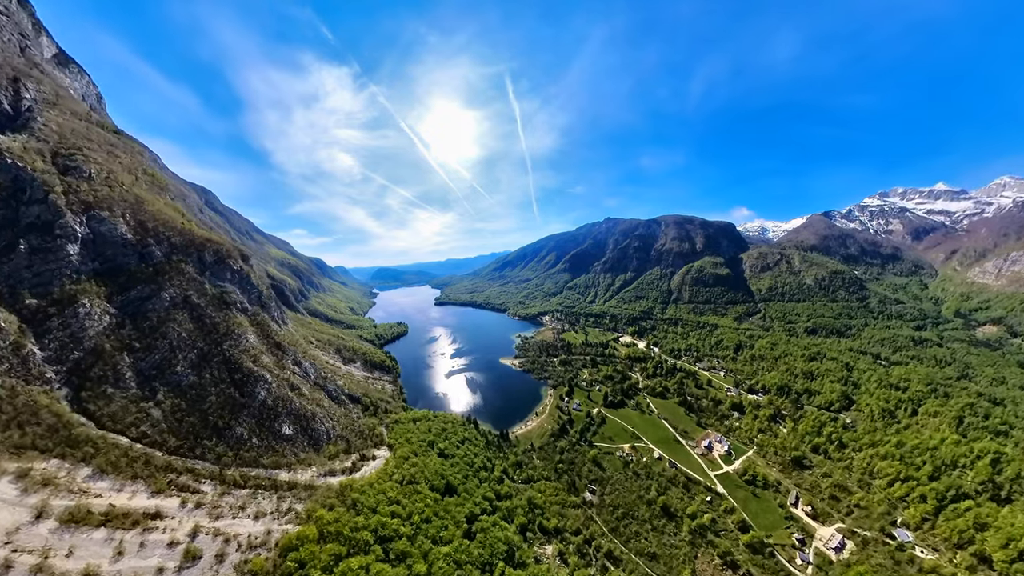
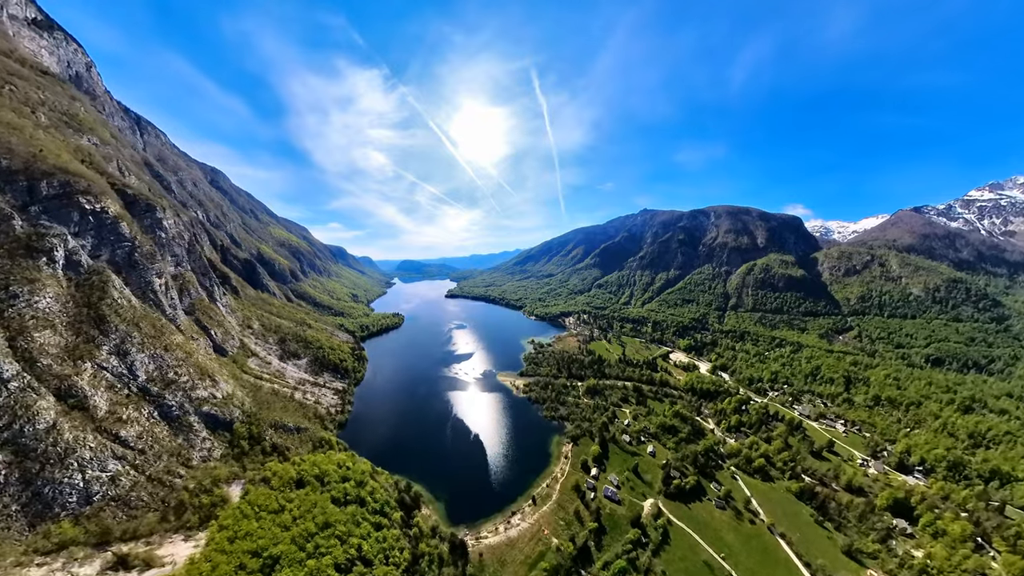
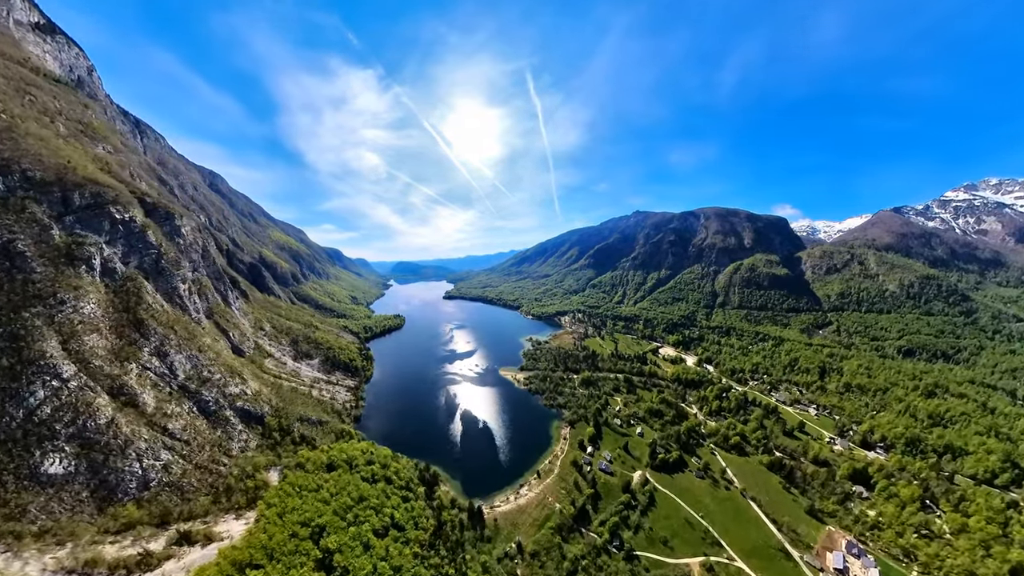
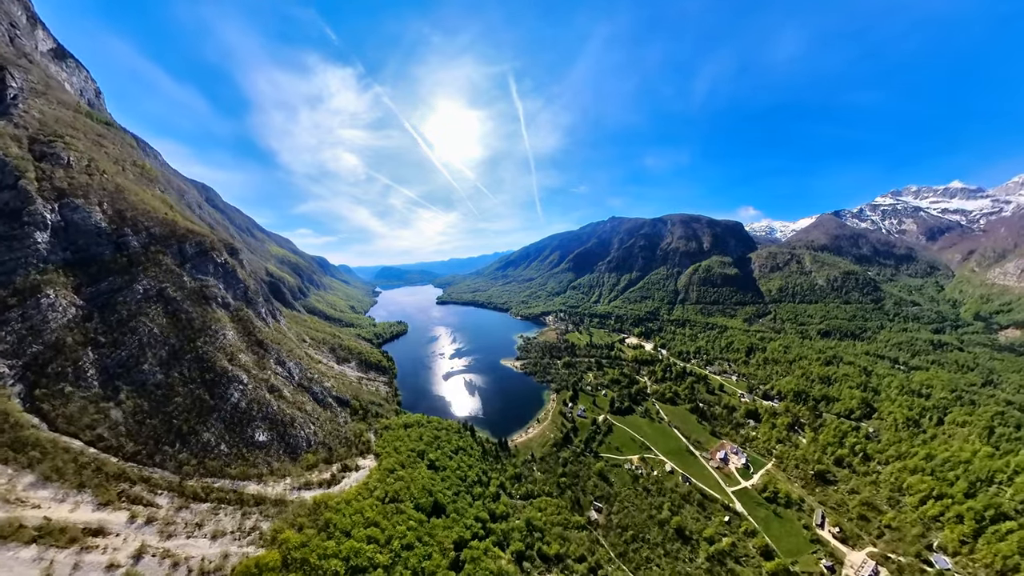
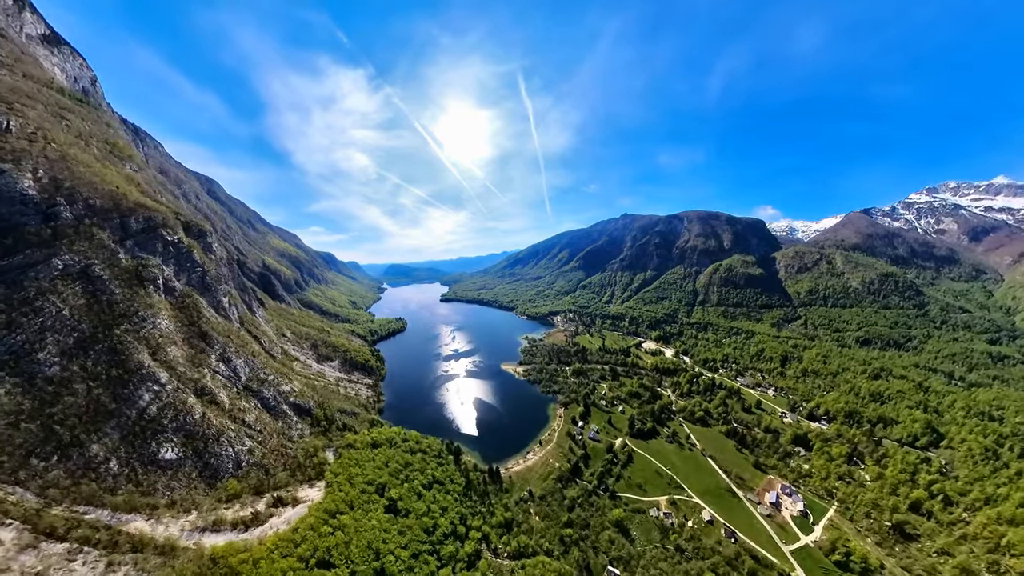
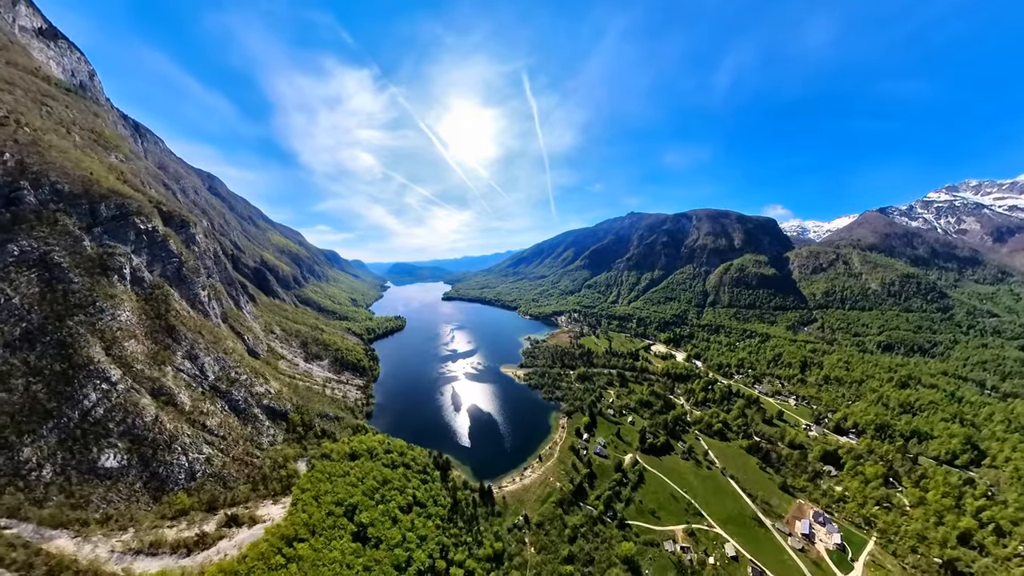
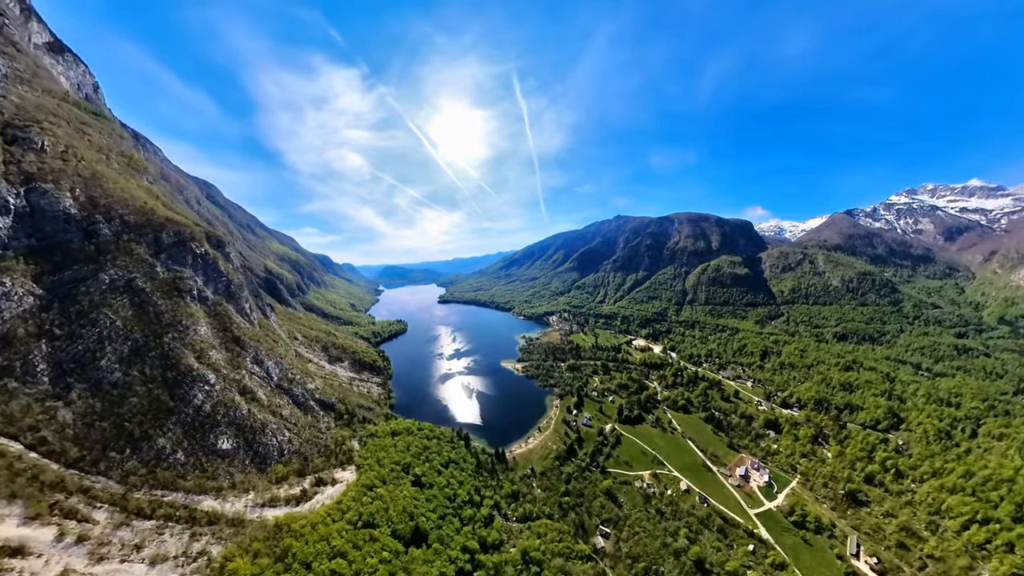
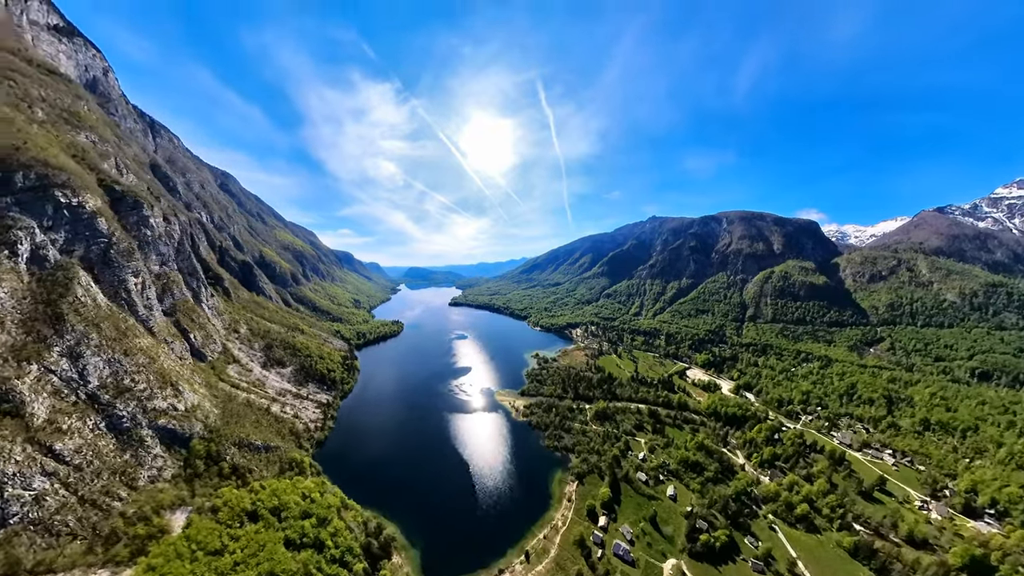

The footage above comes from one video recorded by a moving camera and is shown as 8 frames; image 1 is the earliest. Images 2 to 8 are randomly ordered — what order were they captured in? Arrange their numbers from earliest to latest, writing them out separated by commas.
4, 7, 5, 6, 3, 2, 8
